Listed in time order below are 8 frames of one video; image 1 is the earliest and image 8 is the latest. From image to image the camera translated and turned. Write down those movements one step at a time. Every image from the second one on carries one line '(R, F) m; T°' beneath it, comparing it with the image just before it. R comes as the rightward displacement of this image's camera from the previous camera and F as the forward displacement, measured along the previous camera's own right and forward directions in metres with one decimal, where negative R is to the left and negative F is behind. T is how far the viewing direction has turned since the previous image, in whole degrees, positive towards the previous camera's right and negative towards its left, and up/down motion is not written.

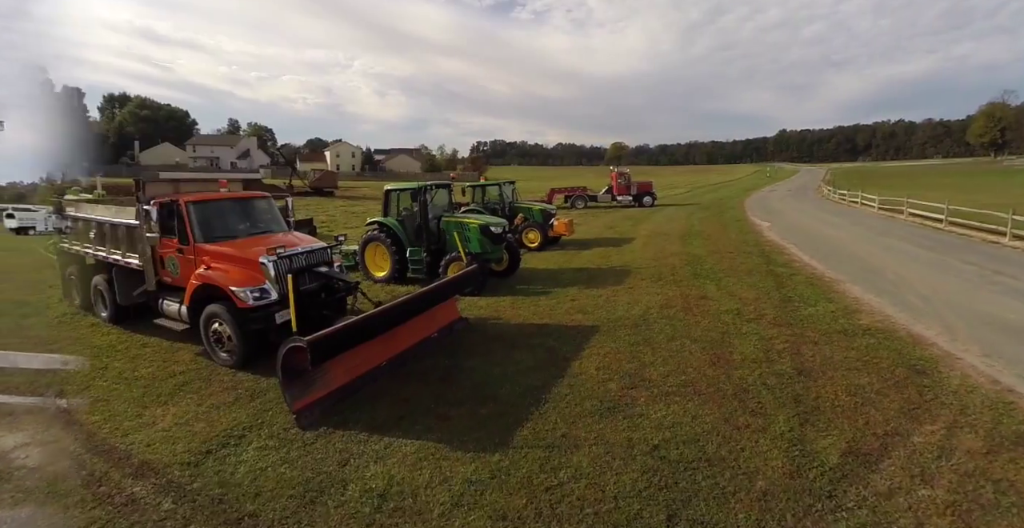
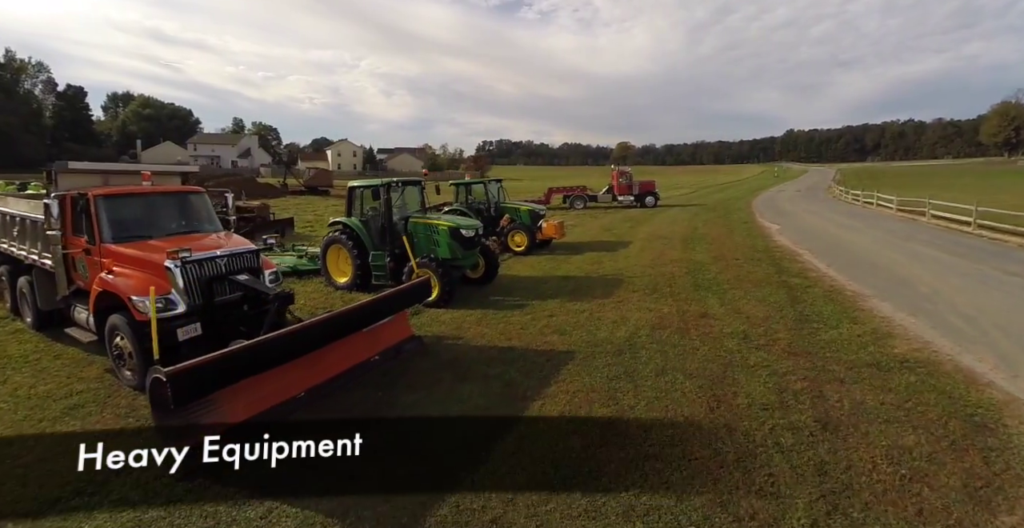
(+0.6, +1.1) m; -1°
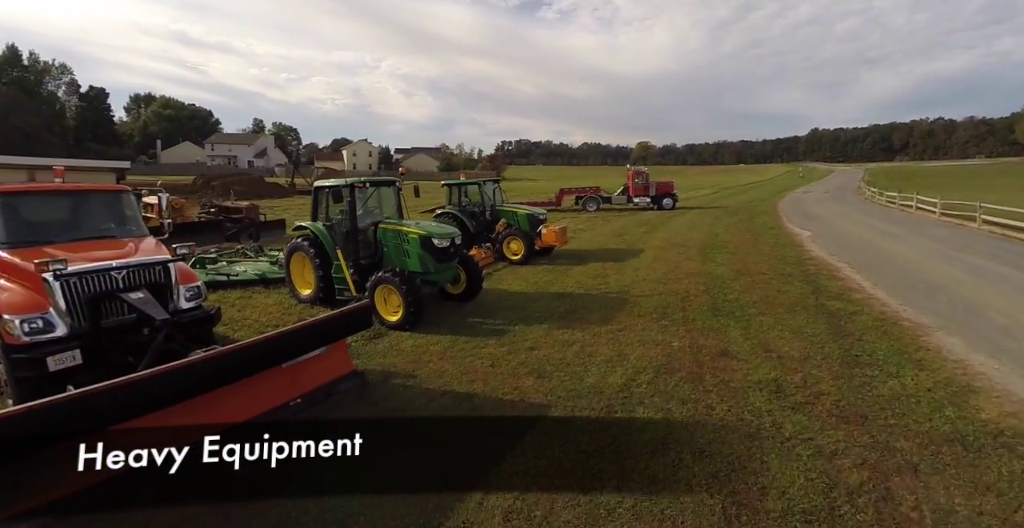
(+0.5, +1.2) m; -2°
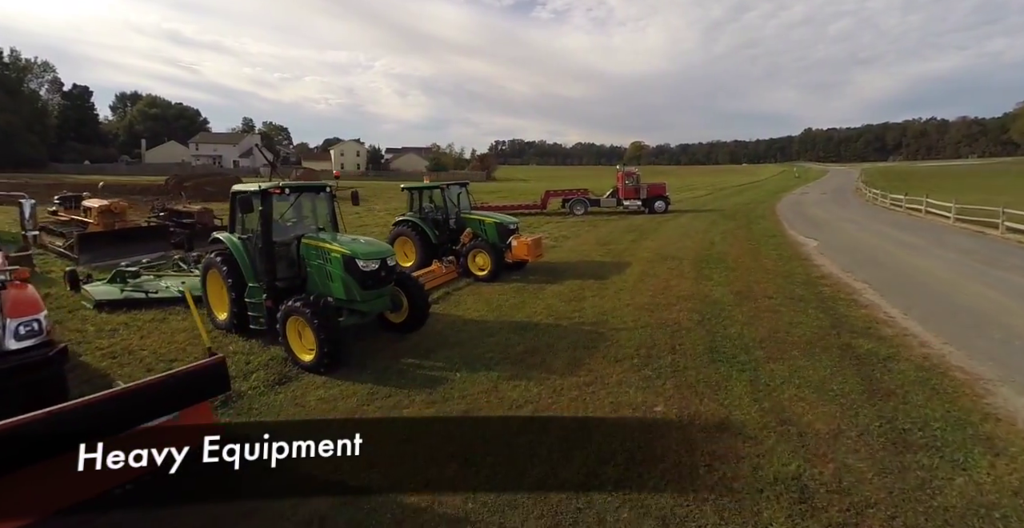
(+0.6, +1.4) m; +1°
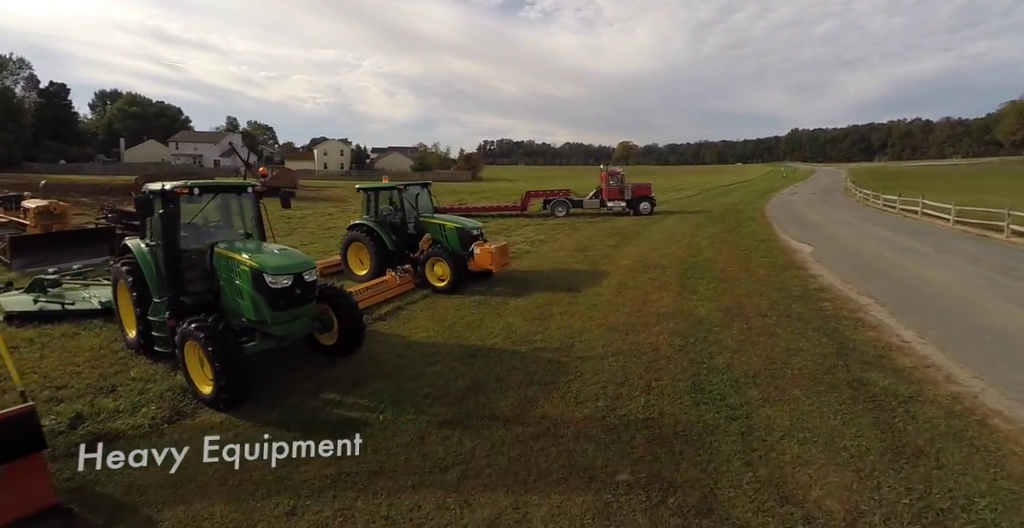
(+0.5, +0.9) m; +1°
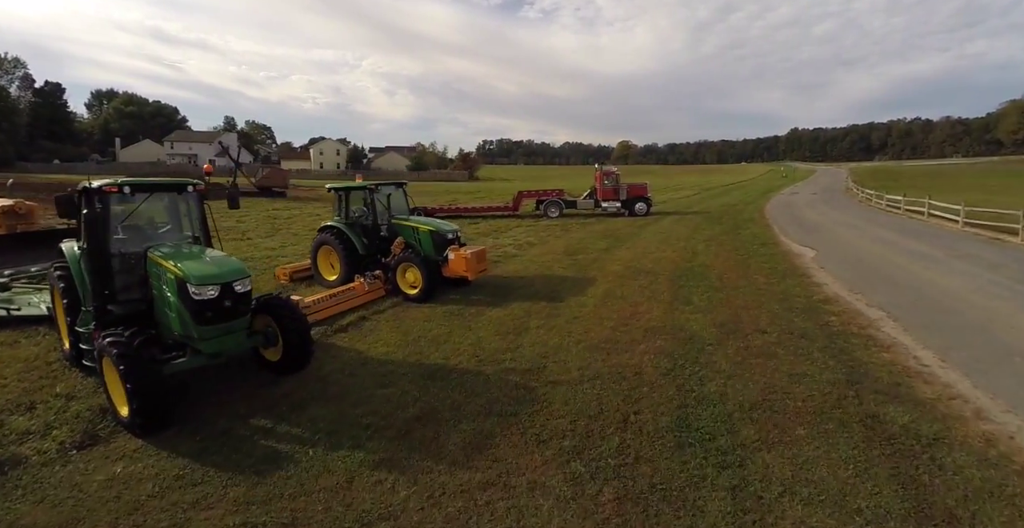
(+0.3, +0.6) m; 0°
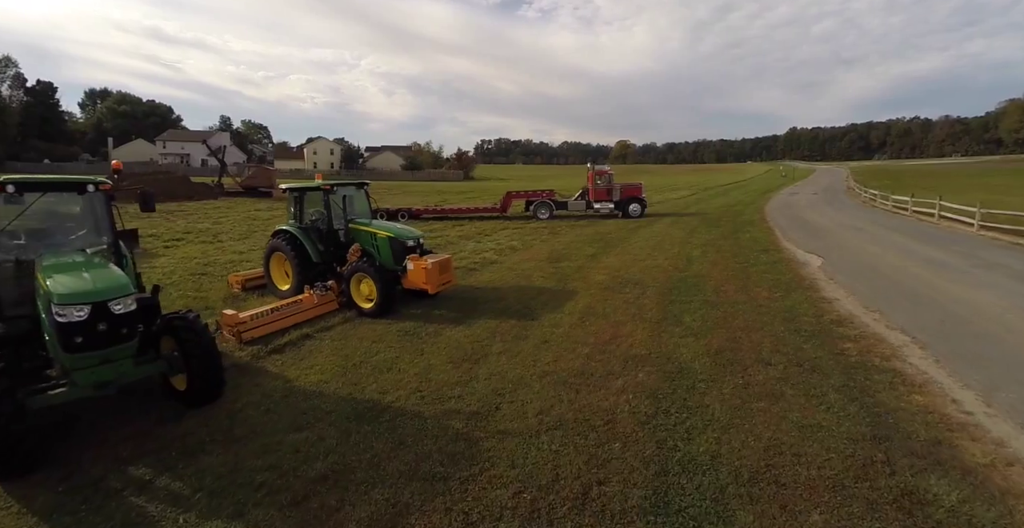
(+0.4, +0.8) m; 0°
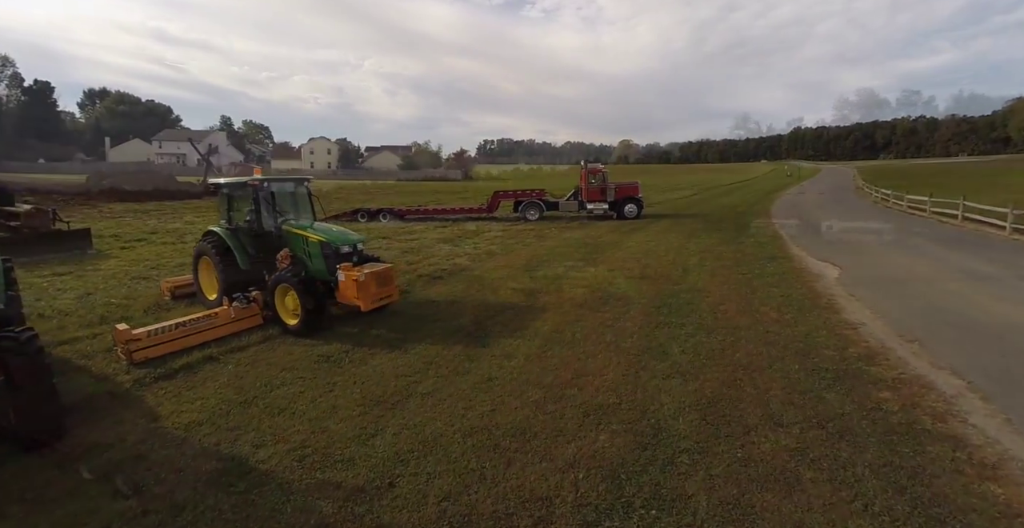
(+0.5, +1.1) m; 0°
